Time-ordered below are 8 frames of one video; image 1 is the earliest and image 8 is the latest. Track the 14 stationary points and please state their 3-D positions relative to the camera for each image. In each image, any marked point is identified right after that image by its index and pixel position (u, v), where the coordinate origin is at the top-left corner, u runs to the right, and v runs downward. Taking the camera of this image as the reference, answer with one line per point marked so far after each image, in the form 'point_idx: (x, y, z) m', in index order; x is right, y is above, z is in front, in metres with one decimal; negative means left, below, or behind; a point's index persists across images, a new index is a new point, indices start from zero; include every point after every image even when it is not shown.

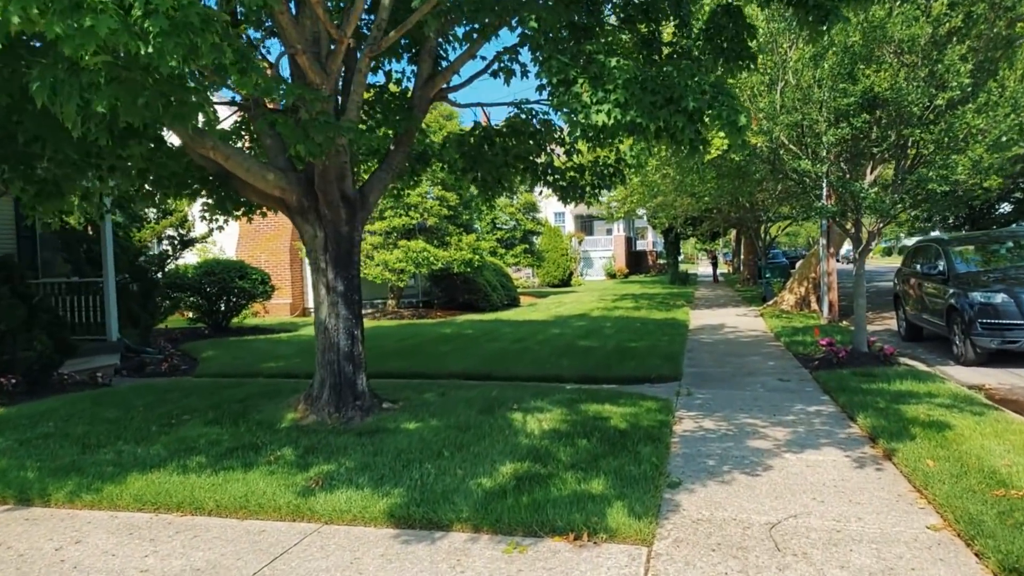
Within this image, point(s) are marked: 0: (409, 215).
0: (-2.1, +1.5, +17.0) m
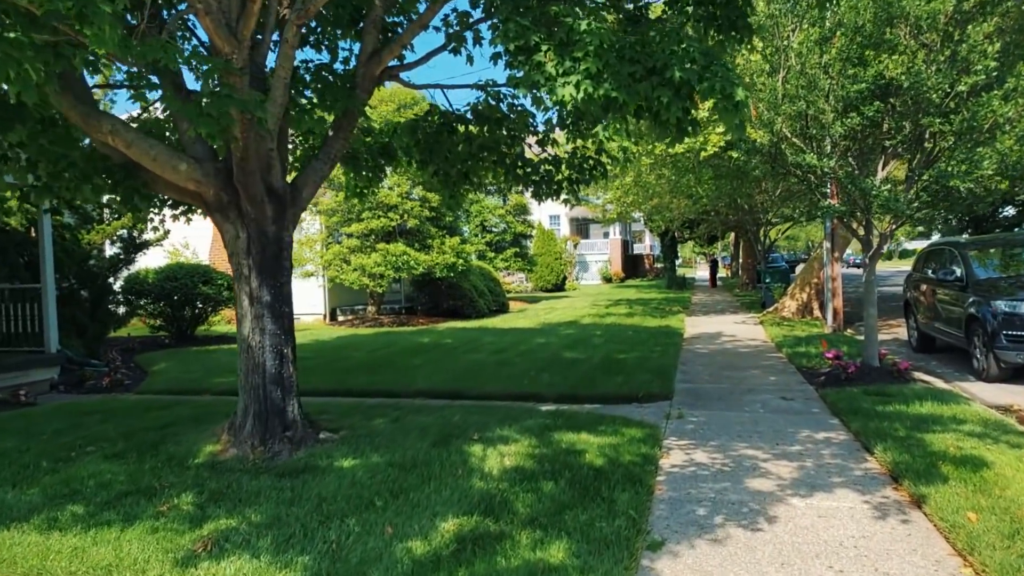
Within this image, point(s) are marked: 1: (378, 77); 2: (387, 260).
0: (-2.4, +1.4, +16.0) m
1: (-0.9, +1.4, +5.7) m
2: (-2.3, +0.5, +15.8) m
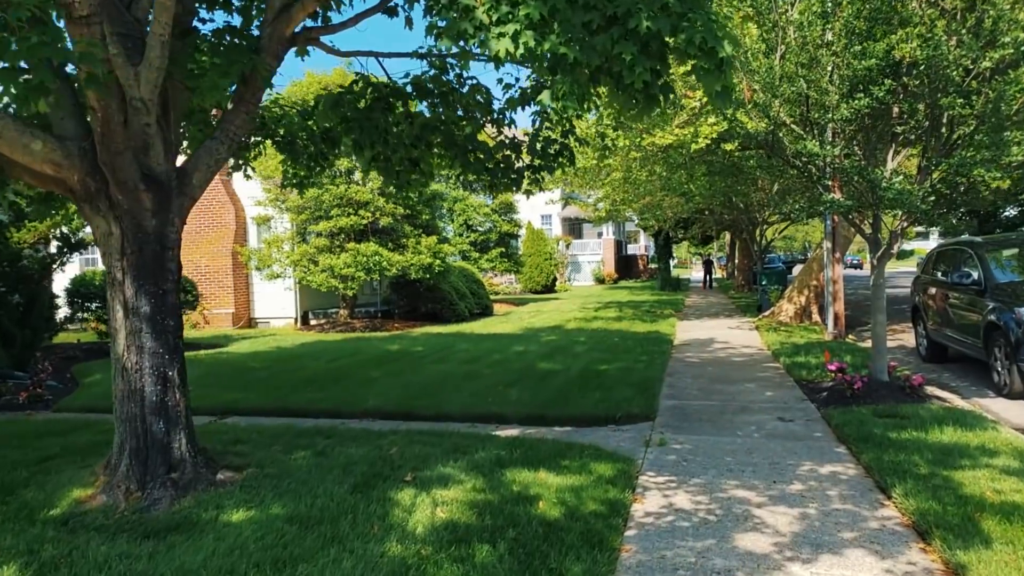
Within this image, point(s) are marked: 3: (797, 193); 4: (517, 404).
0: (-2.7, +1.3, +15.0) m
1: (-1.2, +1.4, +4.7) m
2: (-2.7, +0.5, +14.8) m
3: (+3.4, +1.1, +10.2) m
4: (0.0, -1.0, +7.4) m
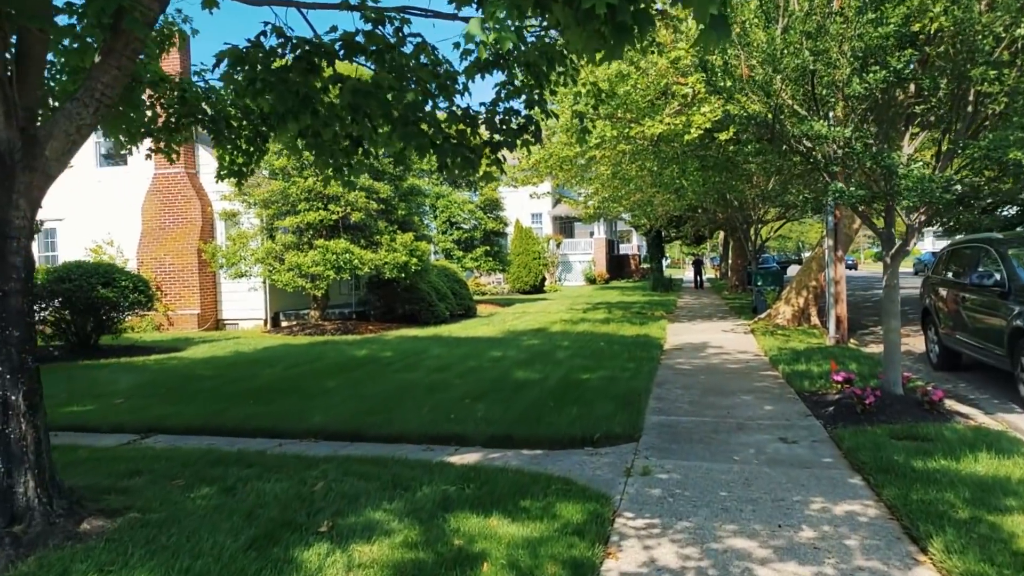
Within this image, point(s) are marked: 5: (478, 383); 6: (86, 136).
0: (-3.0, +1.3, +14.1) m
1: (-1.5, +1.4, +3.7) m
2: (-3.0, +0.5, +13.8) m
3: (+3.1, +1.1, +9.3) m
4: (-0.2, -1.0, +6.5) m
5: (-0.3, -0.9, +8.4) m
6: (-1.8, +0.6, +3.6) m
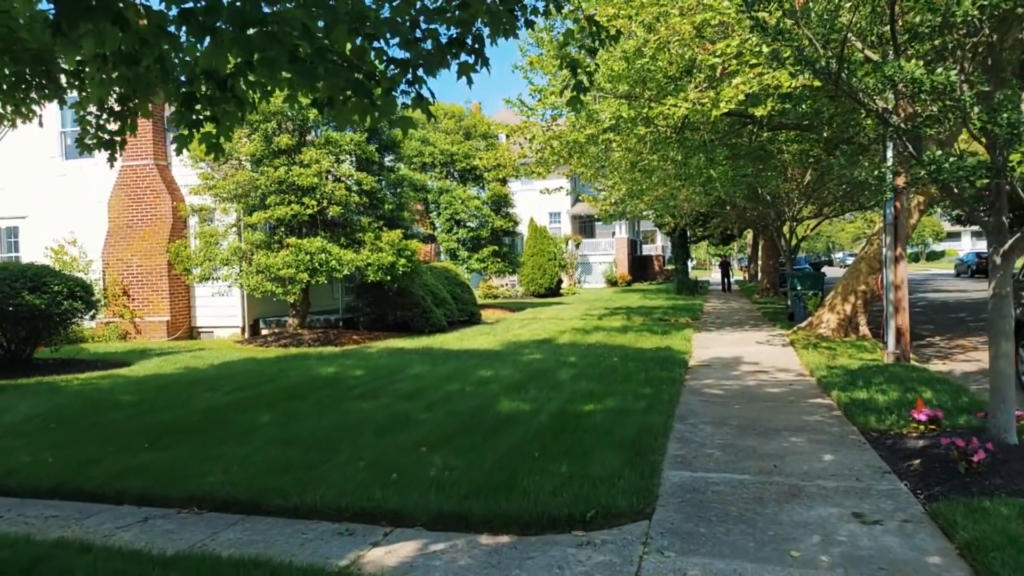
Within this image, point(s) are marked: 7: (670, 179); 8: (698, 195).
0: (-3.0, +1.2, +12.3) m
1: (-1.8, +1.3, +2.0) m
2: (-3.0, +0.4, +12.1) m
3: (+3.0, +1.1, +7.3) m
4: (-0.4, -1.1, +4.6) m
5: (-0.5, -1.0, +6.6) m
6: (-2.1, +0.6, +1.9) m
7: (+3.3, +2.2, +17.5) m
8: (+4.3, +2.1, +19.7) m
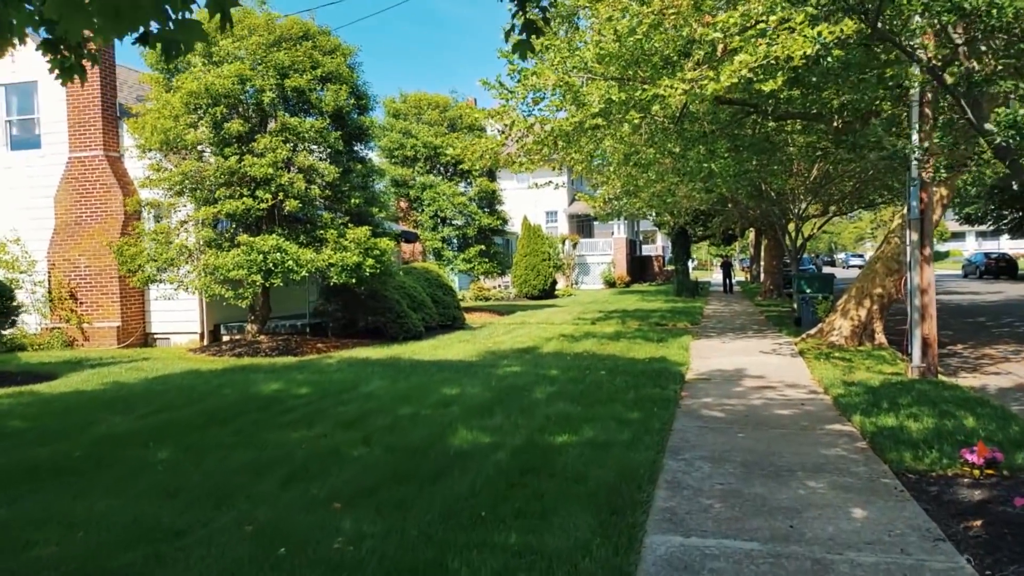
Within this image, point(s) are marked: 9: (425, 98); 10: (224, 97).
0: (-3.3, +1.2, +11.1) m
1: (-2.1, +1.3, +0.7) m
2: (-3.3, +0.4, +10.8) m
3: (+2.7, +1.0, +6.1) m
4: (-0.7, -1.1, +3.4) m
5: (-0.8, -1.1, +5.3) m
6: (-2.4, +0.5, +0.6) m
7: (+3.0, +2.2, +16.2) m
8: (+4.0, +2.1, +18.4) m
9: (-2.0, +4.2, +19.0) m
10: (-3.7, +2.5, +11.0) m
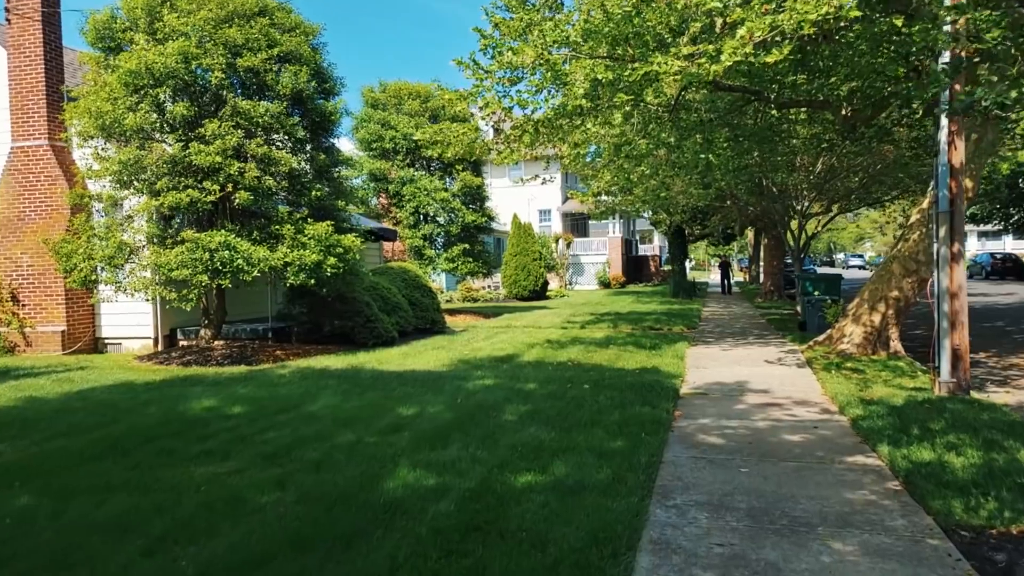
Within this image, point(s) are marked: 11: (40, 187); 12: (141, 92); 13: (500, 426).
0: (-3.6, +1.2, +10.0) m
1: (-2.3, +1.3, -0.4) m
2: (-3.6, +0.3, +9.7) m
3: (+2.4, +1.0, +5.0) m
4: (-1.0, -1.1, +2.3) m
5: (-1.1, -1.1, +4.2) m
6: (-2.7, +0.5, -0.5) m
7: (+2.7, +2.2, +15.1) m
8: (+3.7, +2.1, +17.3) m
9: (-2.3, +4.2, +17.9) m
10: (-4.0, +2.5, +9.9) m
11: (-6.9, +1.5, +12.5) m
12: (-4.3, +2.3, +9.9) m
13: (-0.1, -1.0, +6.3) m
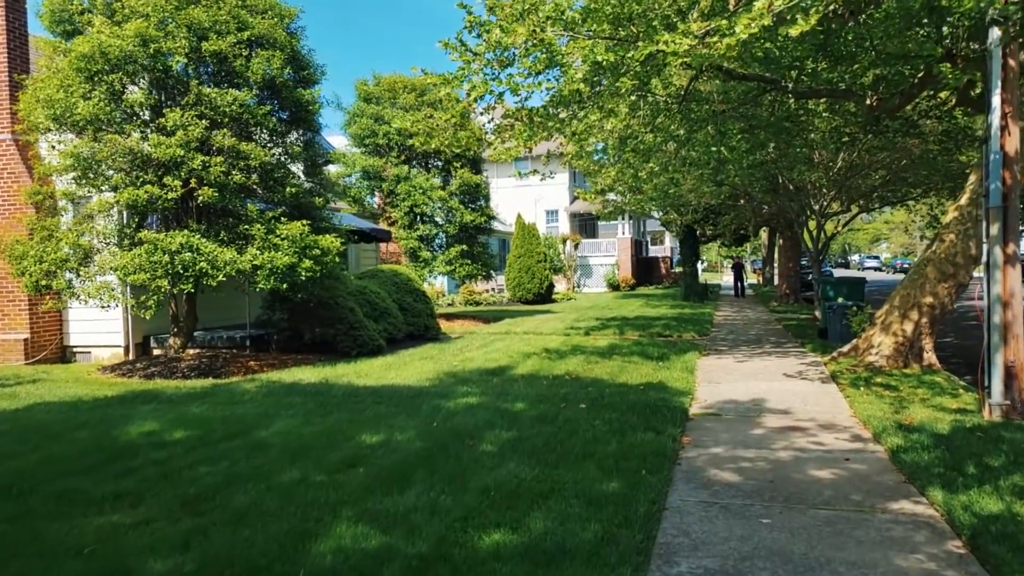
0: (-3.7, +1.1, +9.1) m
1: (-2.5, +1.2, -1.3) m
2: (-3.7, +0.3, +8.8) m
3: (+2.3, +0.9, +4.0) m
4: (-1.2, -1.2, +1.4) m
5: (-1.2, -1.1, +3.3) m
6: (-2.9, +0.5, -1.4) m
7: (+2.7, +2.1, +14.2) m
8: (+3.7, +2.0, +16.3) m
9: (-2.2, +4.2, +17.0) m
10: (-4.1, +2.4, +9.0) m
11: (-7.0, +1.4, +11.6) m
12: (-4.4, +2.2, +9.1) m
13: (-0.2, -1.1, +5.3) m
